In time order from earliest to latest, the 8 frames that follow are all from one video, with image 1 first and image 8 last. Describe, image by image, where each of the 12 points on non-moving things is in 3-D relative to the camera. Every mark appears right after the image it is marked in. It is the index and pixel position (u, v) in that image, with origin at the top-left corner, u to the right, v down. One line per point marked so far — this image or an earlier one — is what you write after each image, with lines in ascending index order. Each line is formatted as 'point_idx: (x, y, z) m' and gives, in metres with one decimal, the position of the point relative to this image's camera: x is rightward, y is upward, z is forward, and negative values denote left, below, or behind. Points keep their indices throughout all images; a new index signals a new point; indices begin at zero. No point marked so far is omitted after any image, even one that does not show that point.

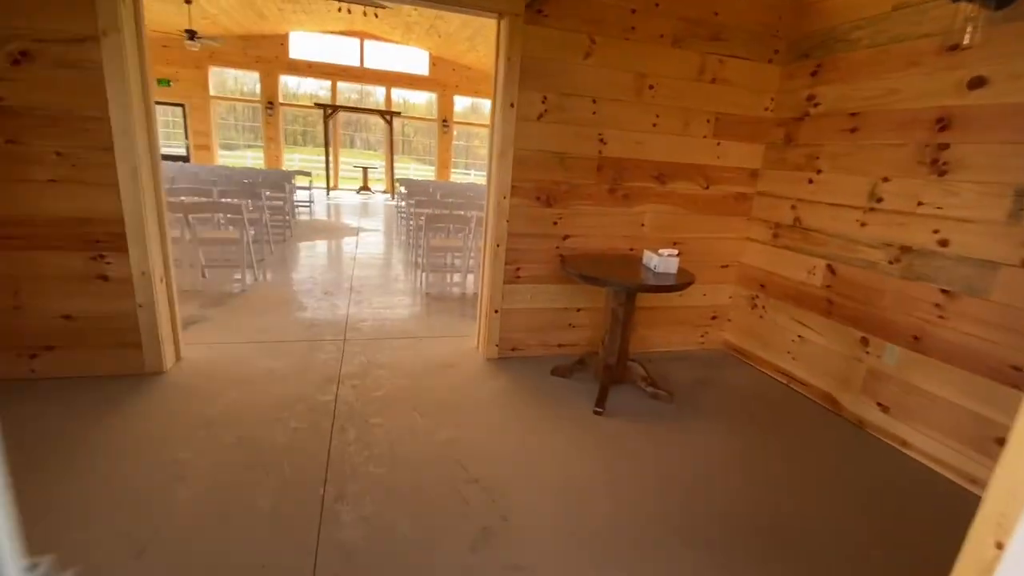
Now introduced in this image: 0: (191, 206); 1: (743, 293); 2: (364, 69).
0: (-2.7, +0.7, +4.0) m
1: (+1.7, 0.0, +3.6) m
2: (-4.1, +6.1, +13.3) m
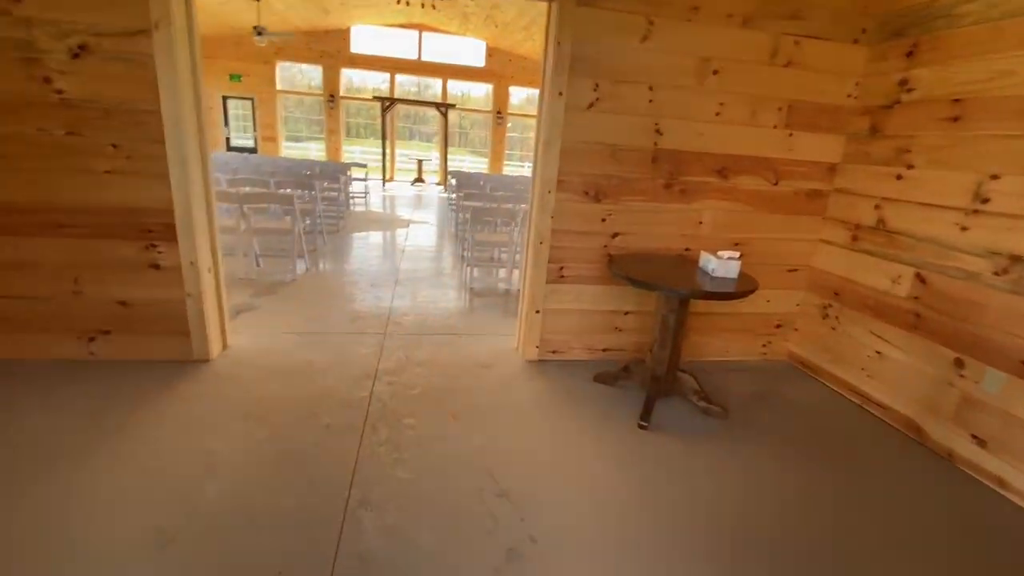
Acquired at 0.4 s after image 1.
0: (-2.3, +0.8, +4.2) m
1: (+2.1, -0.1, +3.3) m
2: (-2.5, +6.4, +13.4) m
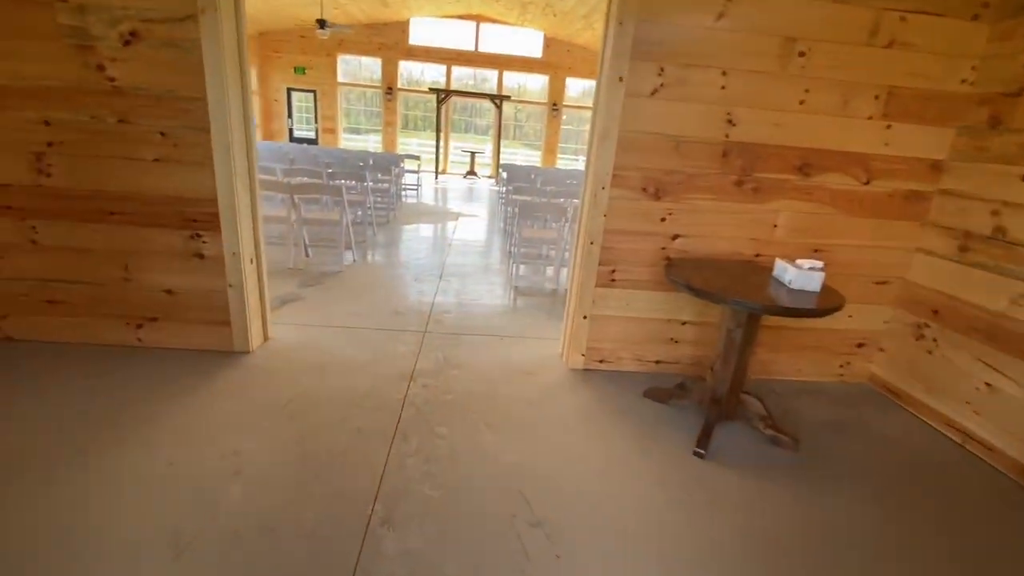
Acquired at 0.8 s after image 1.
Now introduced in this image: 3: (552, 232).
0: (-1.9, +0.9, +4.2) m
1: (+2.3, -0.2, +2.8) m
2: (-0.9, +6.6, +13.3) m
3: (+0.4, +0.6, +4.7) m
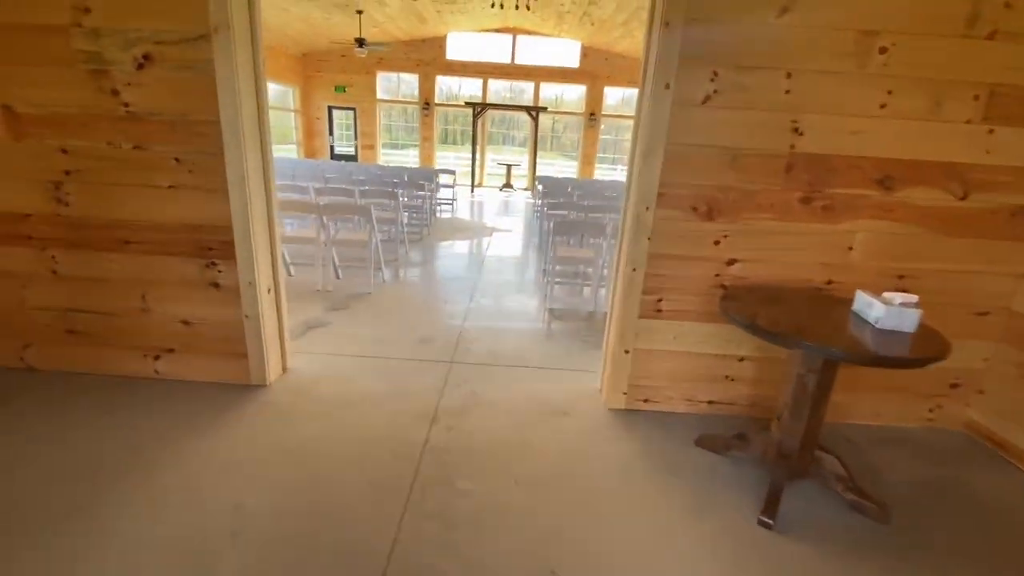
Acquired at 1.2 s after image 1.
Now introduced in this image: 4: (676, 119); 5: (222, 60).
0: (-1.6, +0.7, +4.1) m
1: (+2.5, -0.3, +2.4) m
2: (+0.1, +6.2, +13.2) m
3: (+0.7, +0.3, +4.4) m
4: (+0.7, +0.8, +2.1) m
5: (-1.3, +1.0, +2.1) m
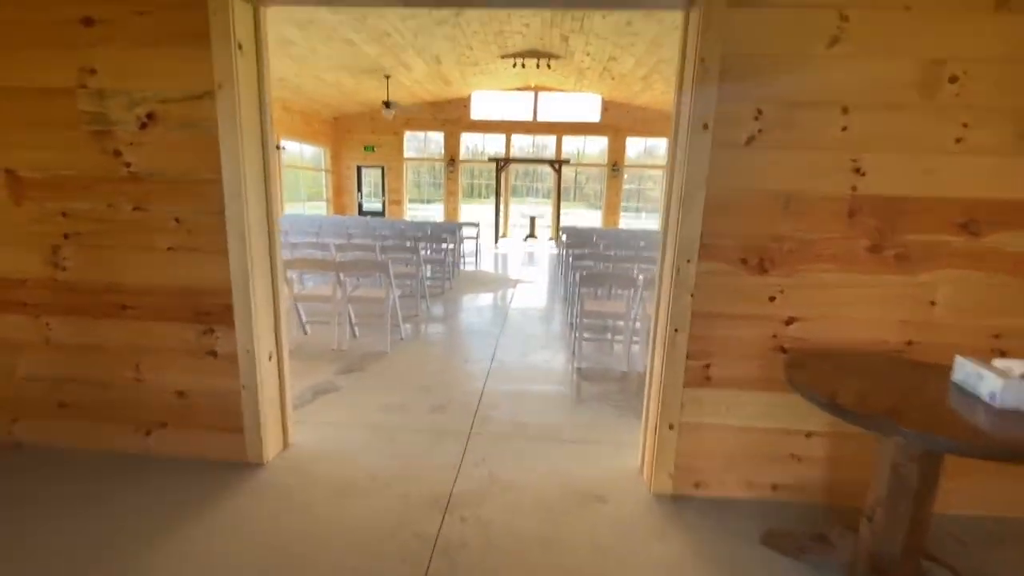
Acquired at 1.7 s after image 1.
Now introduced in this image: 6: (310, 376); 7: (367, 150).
0: (-1.4, +0.2, +3.9) m
1: (+2.6, -0.6, +1.9) m
2: (+0.7, +4.7, +13.5) m
3: (+0.9, -0.1, +4.1) m
4: (+0.8, +0.5, +1.9) m
5: (-1.2, +0.7, +2.0) m
6: (-1.4, -0.6, +3.4) m
7: (-4.3, +4.0, +14.0) m
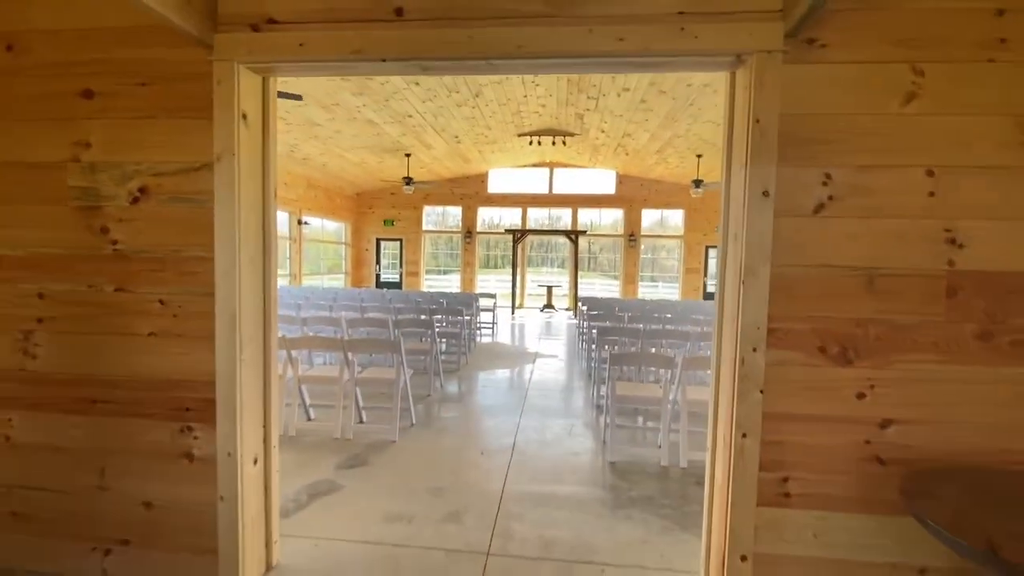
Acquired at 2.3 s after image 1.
0: (-1.2, -0.4, +3.7) m
1: (+2.7, -0.9, +1.4) m
2: (+1.2, +2.7, +13.7) m
3: (+1.1, -0.8, +3.7) m
4: (+0.9, +0.2, +1.6) m
5: (-1.1, +0.4, +1.8) m
6: (-1.3, -1.2, +3.0) m
7: (-3.8, +1.9, +14.2) m
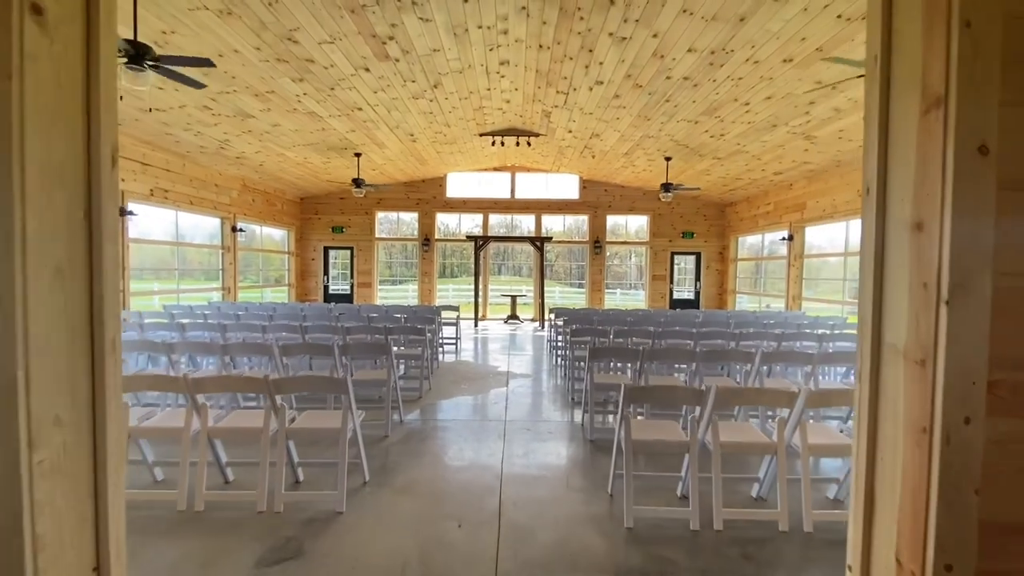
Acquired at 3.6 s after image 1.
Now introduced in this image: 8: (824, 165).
0: (-1.3, -0.5, +2.8) m
1: (+2.8, -0.9, +0.9) m
2: (+0.1, +2.4, +13.0) m
3: (+1.0, -0.9, +3.0) m
4: (+1.0, +0.1, +0.9) m
5: (-1.0, +0.3, +1.0) m
6: (-1.3, -1.3, +2.1) m
7: (-4.9, +1.6, +13.1) m
8: (+5.5, +2.2, +8.5) m
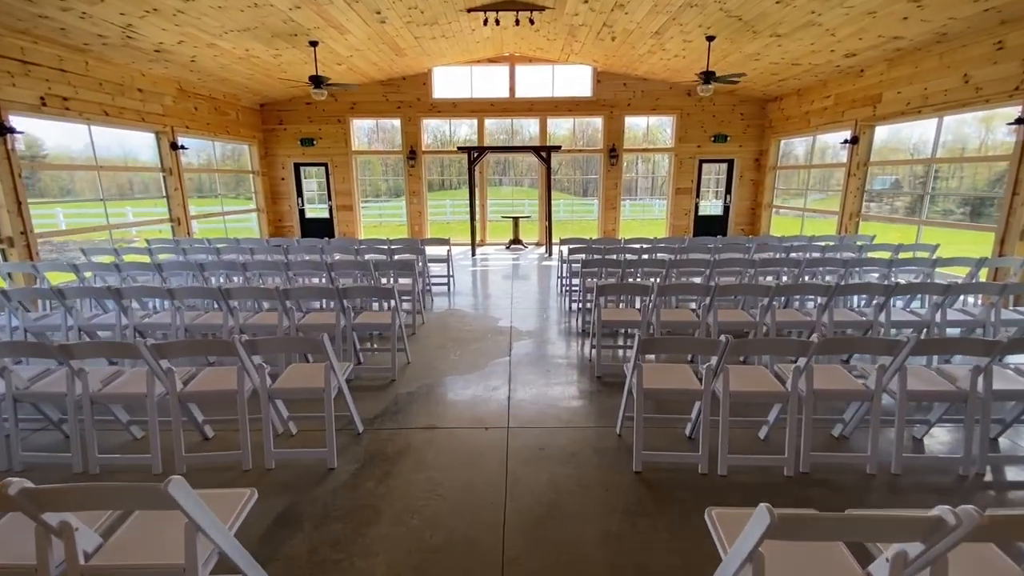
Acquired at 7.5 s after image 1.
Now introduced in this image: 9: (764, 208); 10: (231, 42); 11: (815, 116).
0: (-1.3, -0.6, +1.4) m
1: (+2.8, -1.2, -0.4) m
2: (+0.1, +4.3, +10.9) m
3: (+1.0, -0.8, +1.7) m
4: (+1.0, -0.2, -0.5) m
5: (-1.1, -0.1, -0.5) m
6: (-1.3, -1.4, +0.9) m
7: (-4.9, +3.4, +11.2) m
8: (+5.5, +3.4, +6.4) m
9: (+5.8, +1.9, +11.0) m
10: (-4.2, +3.7, +7.1) m
11: (+5.9, +3.4, +9.2) m
